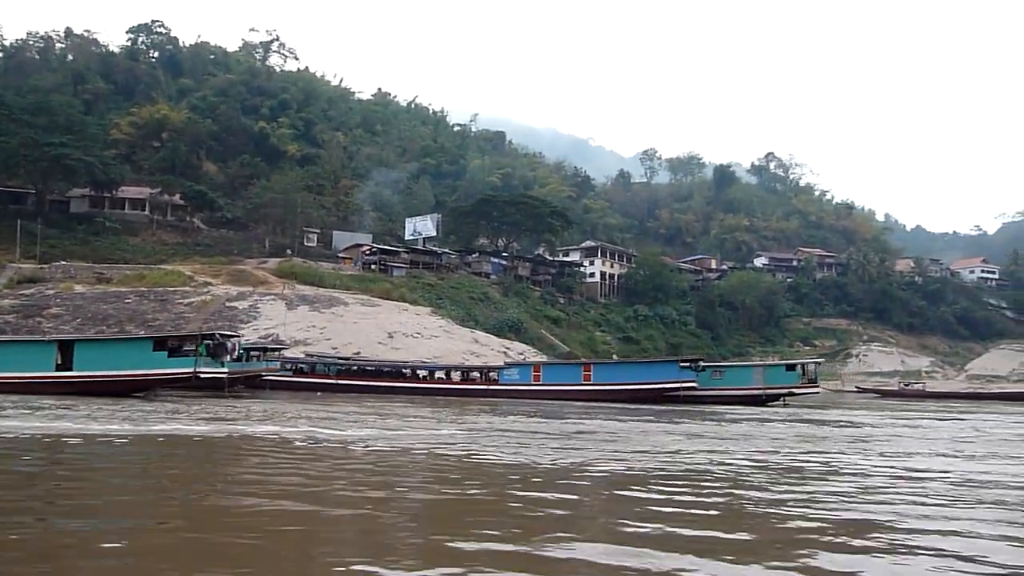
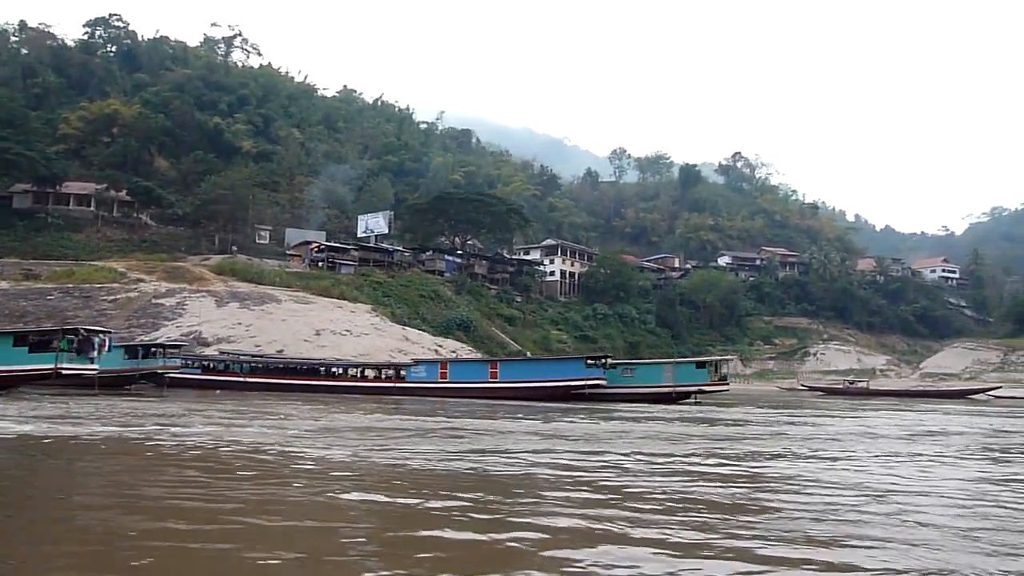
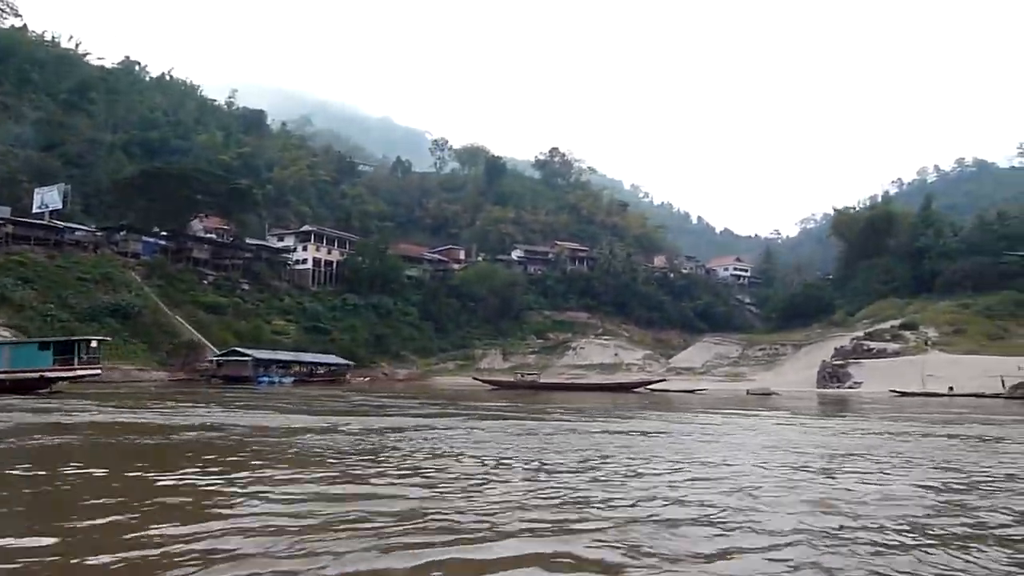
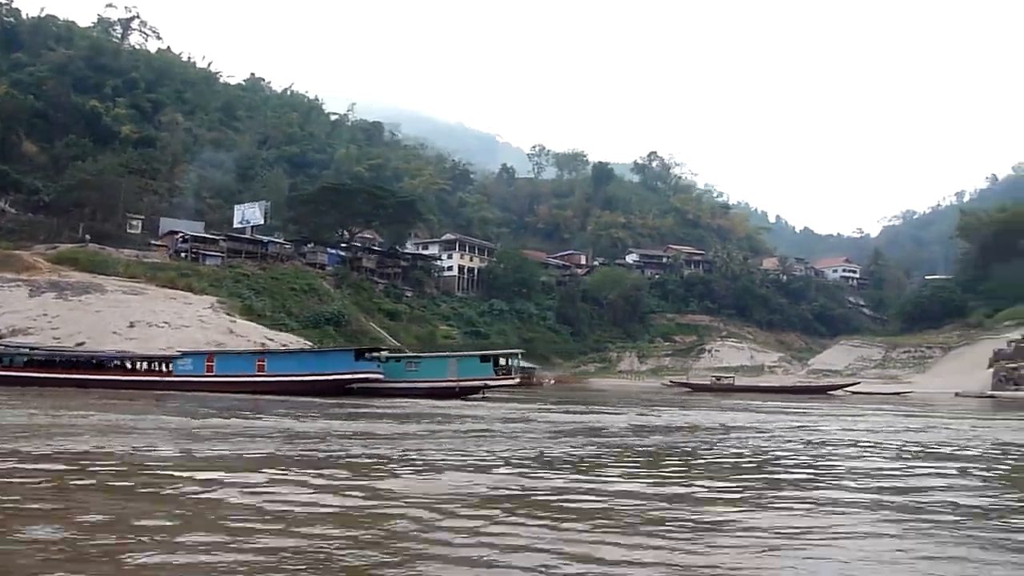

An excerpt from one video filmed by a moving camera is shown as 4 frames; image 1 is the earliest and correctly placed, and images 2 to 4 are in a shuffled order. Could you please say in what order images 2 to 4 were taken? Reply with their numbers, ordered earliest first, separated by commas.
2, 4, 3
